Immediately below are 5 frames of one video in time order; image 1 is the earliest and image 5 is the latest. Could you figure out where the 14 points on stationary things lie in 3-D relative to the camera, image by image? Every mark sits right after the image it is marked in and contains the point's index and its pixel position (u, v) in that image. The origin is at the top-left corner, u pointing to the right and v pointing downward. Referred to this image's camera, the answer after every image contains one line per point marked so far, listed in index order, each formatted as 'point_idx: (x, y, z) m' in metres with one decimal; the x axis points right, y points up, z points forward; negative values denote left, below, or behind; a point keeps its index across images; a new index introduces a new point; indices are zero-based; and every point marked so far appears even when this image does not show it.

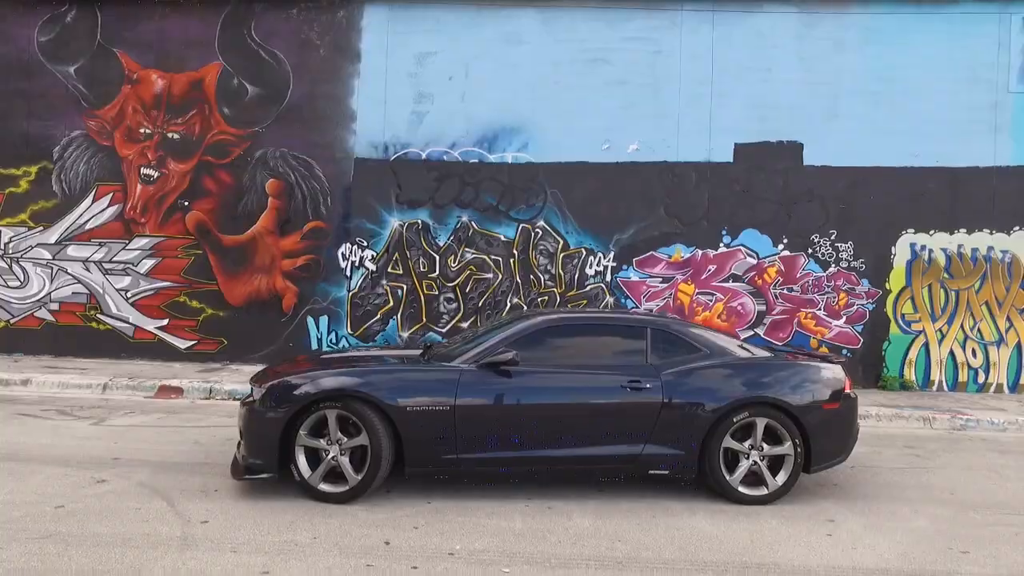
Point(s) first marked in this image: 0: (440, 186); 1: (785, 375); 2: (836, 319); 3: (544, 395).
0: (-1.2, +1.7, +10.7) m
1: (+2.2, -0.7, +4.8) m
2: (+5.5, -0.5, +10.5) m
3: (+0.2, -0.8, +4.6) m
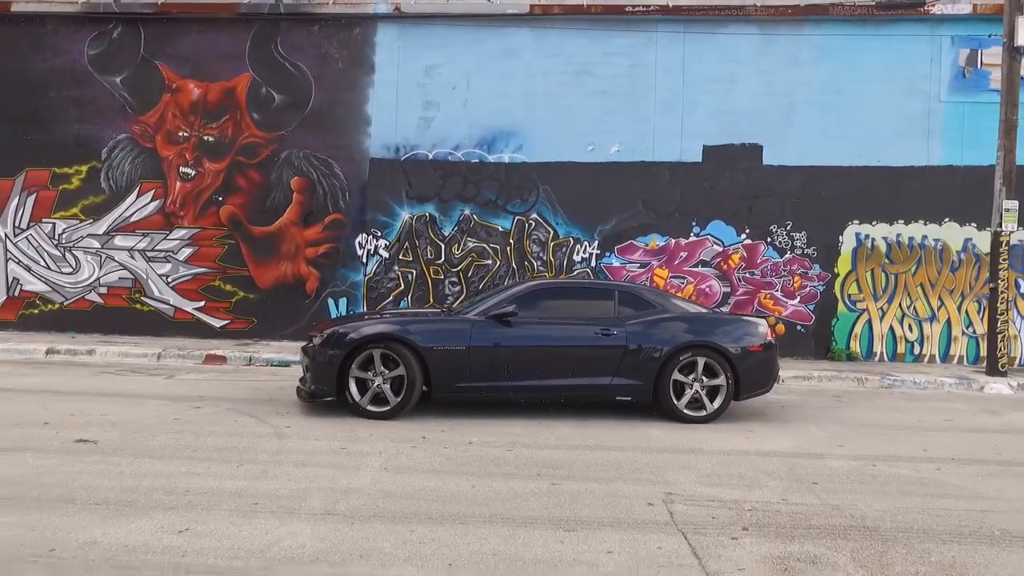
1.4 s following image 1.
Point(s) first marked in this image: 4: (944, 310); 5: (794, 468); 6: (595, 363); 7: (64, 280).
0: (-1.3, +2.0, +12.2) m
1: (+2.2, -0.4, +6.3) m
2: (+5.4, -0.2, +12.0) m
3: (+0.2, -0.5, +6.1) m
4: (+8.2, -0.4, +11.8) m
5: (+2.1, -1.3, +4.7) m
6: (+0.8, -0.7, +6.2) m
7: (-8.8, +0.2, +12.3) m
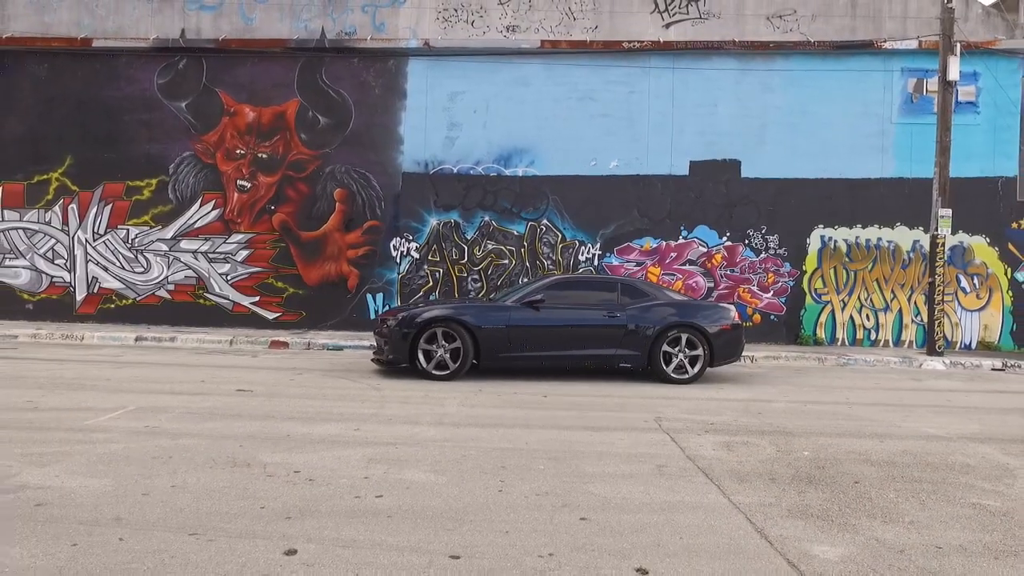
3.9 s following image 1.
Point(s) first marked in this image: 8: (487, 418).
0: (-1.0, +2.1, +14.1) m
1: (+2.6, -0.3, +8.3) m
2: (+5.7, -0.1, +14.0) m
3: (+0.6, -0.4, +8.0) m
4: (+8.5, -0.3, +13.8) m
5: (+2.5, -1.2, +6.6) m
6: (+1.2, -0.7, +8.1) m
7: (-8.5, +0.2, +14.2) m
8: (-0.2, -1.2, +5.7) m
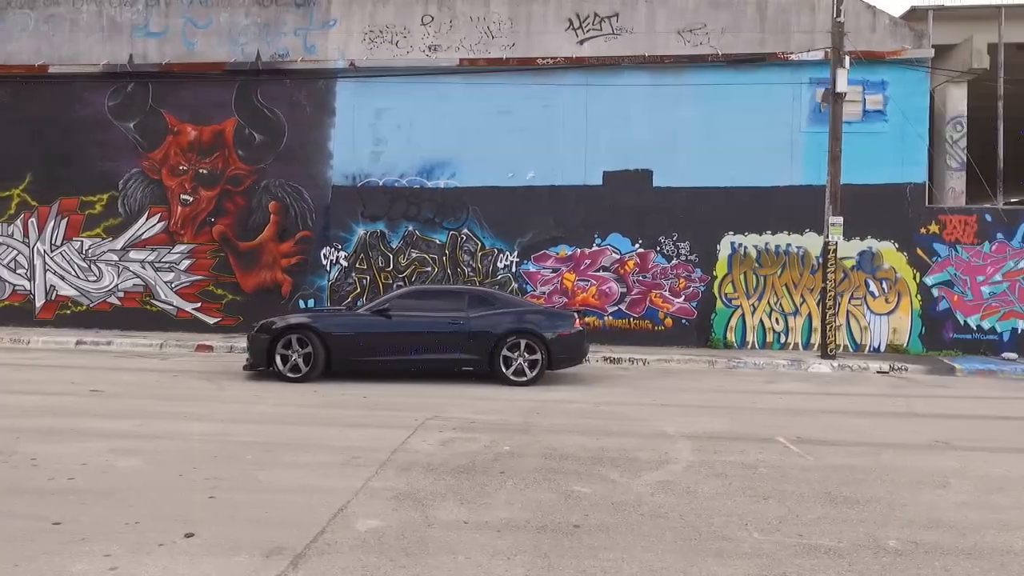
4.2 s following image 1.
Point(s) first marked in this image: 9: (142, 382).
0: (-2.9, +2.0, +14.9) m
1: (+0.5, -0.4, +9.0) m
2: (+3.8, -0.2, +14.6) m
3: (-1.5, -0.6, +8.8) m
4: (+6.7, -0.4, +14.2) m
5: (+0.3, -1.4, +7.3) m
6: (-0.9, -0.8, +8.8) m
7: (-10.4, 0.0, +15.3) m
8: (-2.4, -1.3, +6.5) m
9: (-5.1, -1.3, +8.5) m
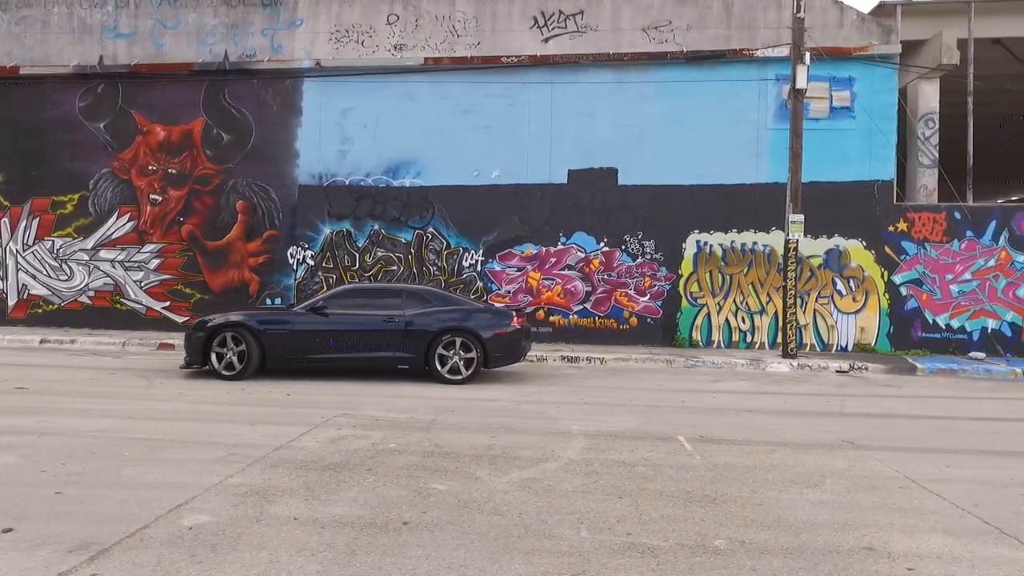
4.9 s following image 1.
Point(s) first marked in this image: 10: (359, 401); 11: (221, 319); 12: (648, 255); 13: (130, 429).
0: (-3.7, +2.0, +15.0) m
1: (-0.4, -0.4, +8.9) m
2: (+3.0, -0.2, +14.5) m
3: (-2.4, -0.5, +8.8) m
4: (+5.8, -0.4, +14.1) m
5: (-0.6, -1.4, +7.3) m
6: (-1.9, -0.8, +8.8) m
7: (-11.2, +0.1, +15.5) m
8: (-3.4, -1.3, +6.5) m
9: (-6.0, -1.2, +8.6) m
10: (-1.8, -1.3, +7.3) m
11: (-4.1, -0.5, +8.8) m
12: (+3.2, +0.8, +14.5) m
13: (-3.5, -1.3, +5.8) m
